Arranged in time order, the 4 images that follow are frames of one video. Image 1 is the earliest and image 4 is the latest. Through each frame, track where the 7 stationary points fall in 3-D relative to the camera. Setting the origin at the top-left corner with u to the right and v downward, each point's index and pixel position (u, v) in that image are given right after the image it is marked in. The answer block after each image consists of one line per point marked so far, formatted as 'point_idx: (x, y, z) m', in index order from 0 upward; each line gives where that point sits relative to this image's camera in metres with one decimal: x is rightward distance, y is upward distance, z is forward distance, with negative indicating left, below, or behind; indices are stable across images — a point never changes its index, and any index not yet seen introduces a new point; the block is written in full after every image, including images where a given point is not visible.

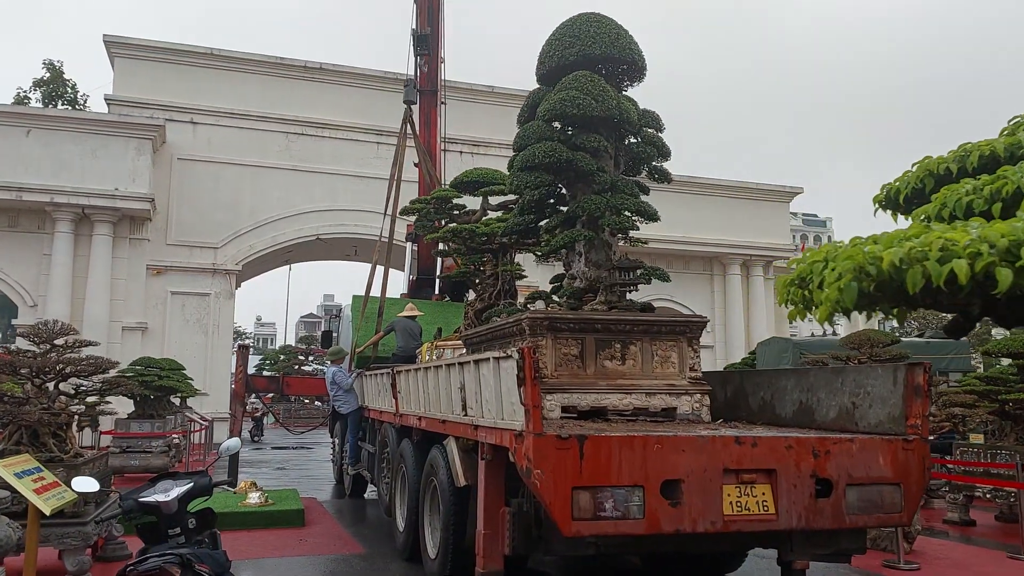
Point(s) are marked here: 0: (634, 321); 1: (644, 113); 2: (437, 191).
0: (+1.0, -0.2, +6.3) m
1: (+1.7, +1.9, +8.7) m
2: (-0.9, +1.3, +10.7) m
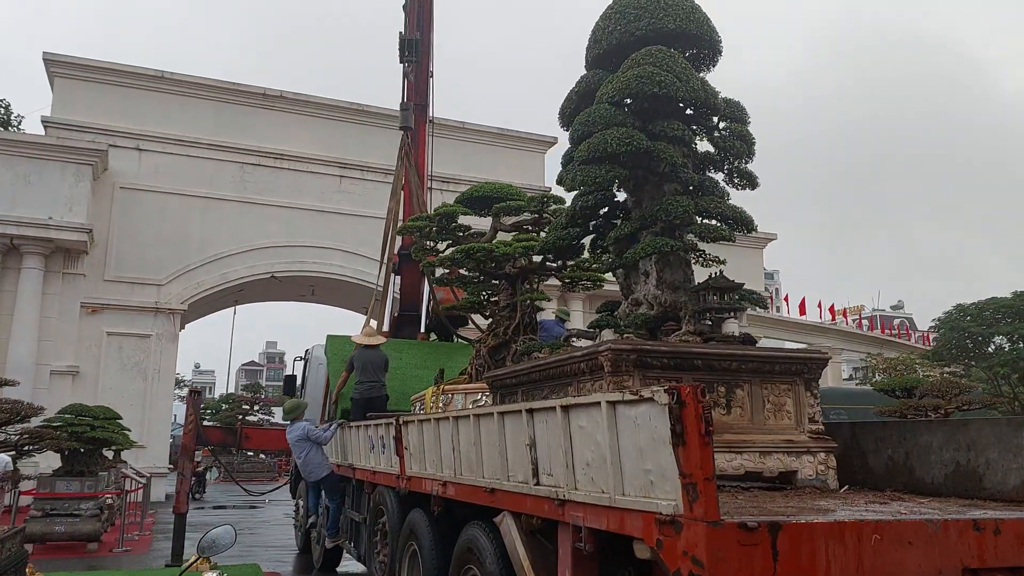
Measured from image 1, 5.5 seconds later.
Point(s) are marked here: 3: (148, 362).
0: (+1.4, -0.4, +4.8) m
1: (+1.9, +1.6, +7.4) m
2: (-0.8, +0.9, +9.1) m
3: (-8.4, -1.7, +19.0) m
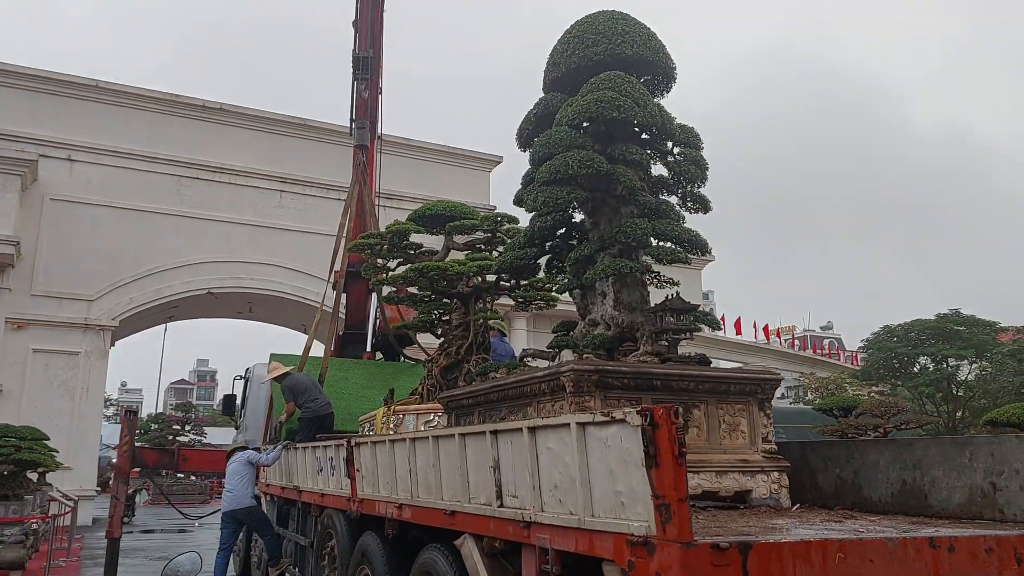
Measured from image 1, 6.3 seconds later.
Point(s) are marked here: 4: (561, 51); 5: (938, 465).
0: (+1.1, -0.5, +4.9) m
1: (+1.5, +1.4, +7.6) m
2: (-1.3, +0.7, +9.1) m
3: (-9.7, -2.0, +18.3) m
4: (+0.5, +2.2, +7.7) m
5: (+2.5, -1.0, +4.8) m
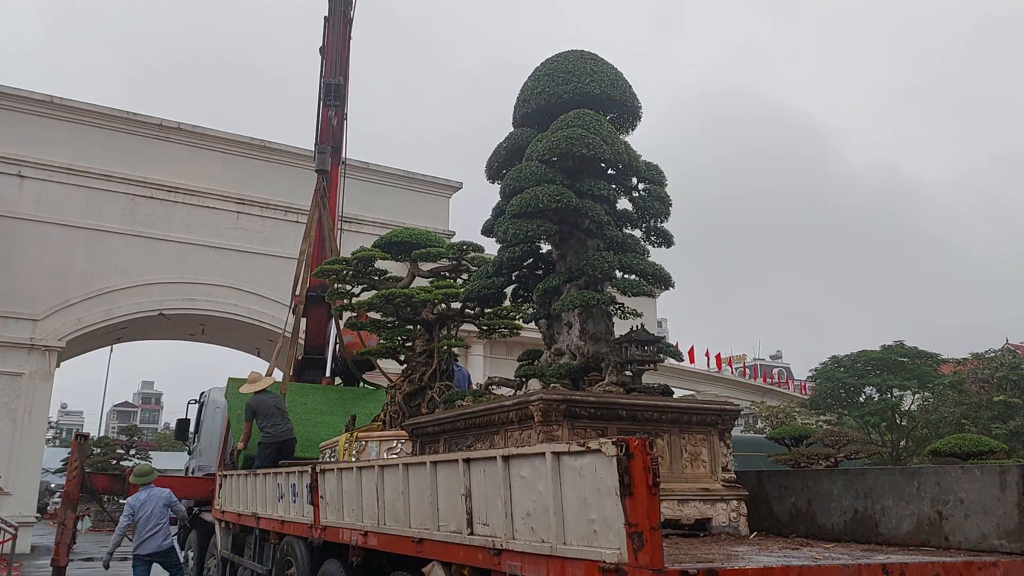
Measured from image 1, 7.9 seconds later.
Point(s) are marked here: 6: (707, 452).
0: (+0.9, -0.7, +5.1) m
1: (+1.2, +1.2, +7.8) m
2: (-1.7, +0.4, +9.1) m
3: (-10.6, -2.5, +17.8) m
4: (+0.2, +1.9, +7.9) m
5: (+2.3, -1.2, +5.0) m
6: (+1.2, -1.0, +5.3) m
